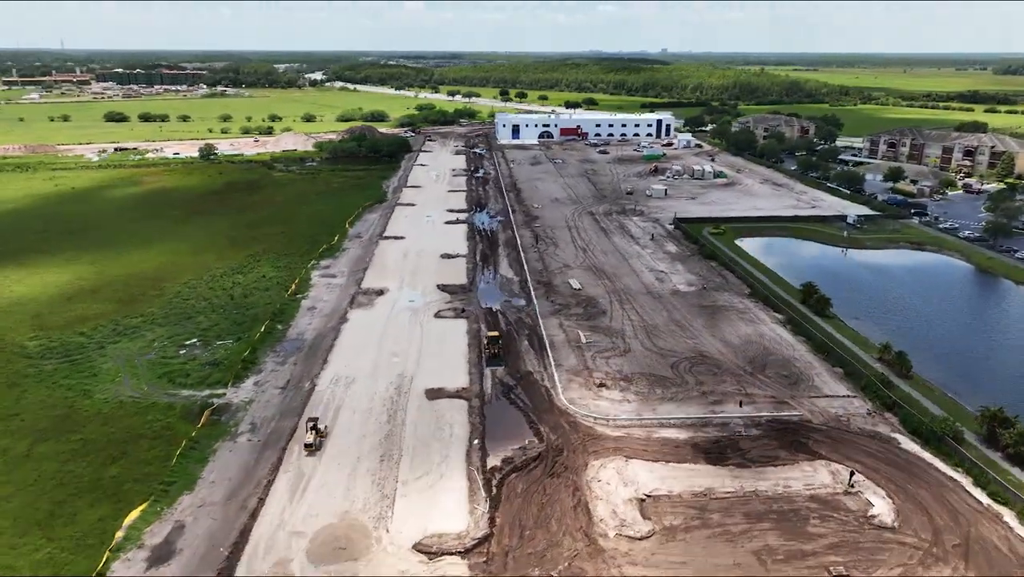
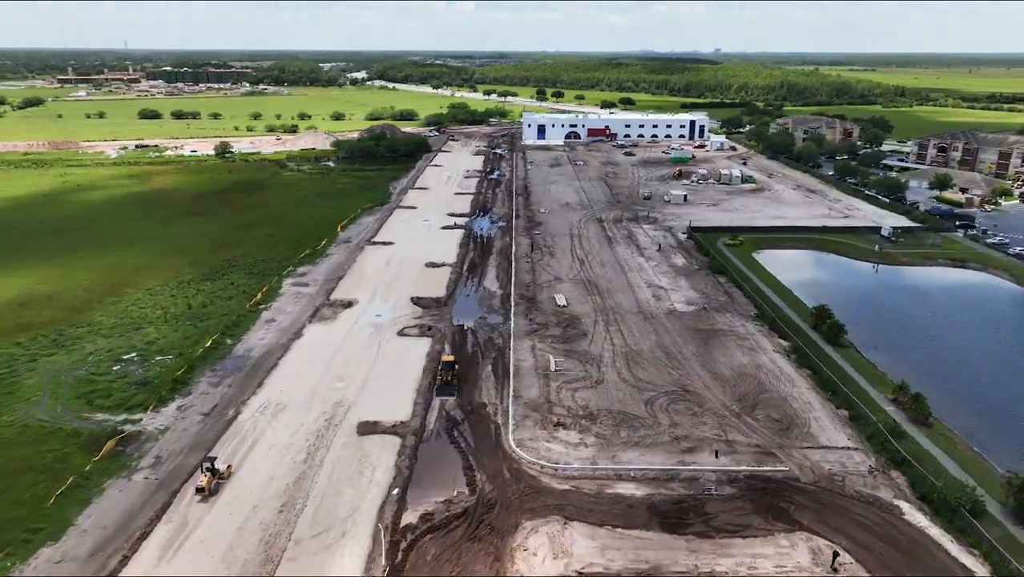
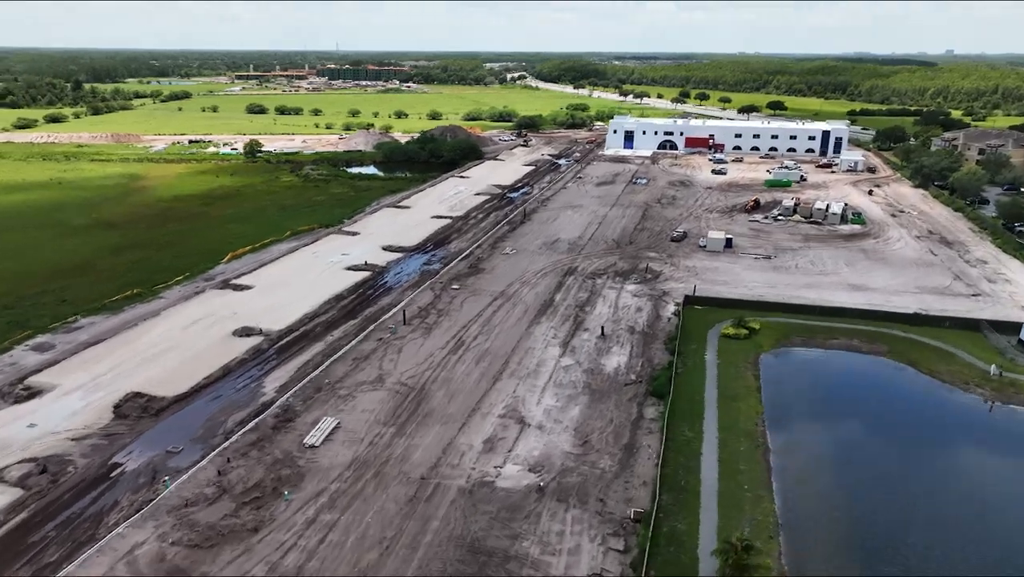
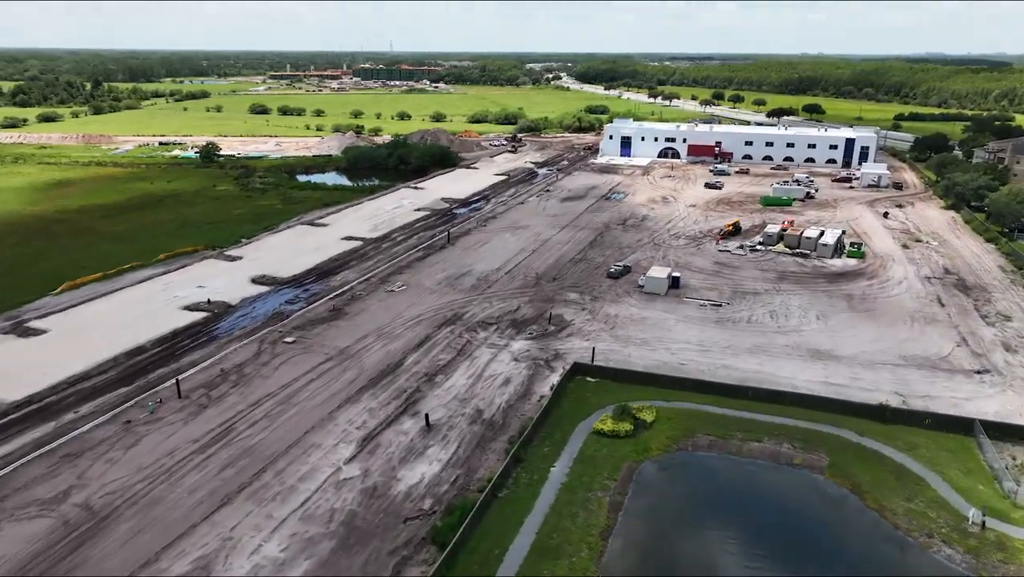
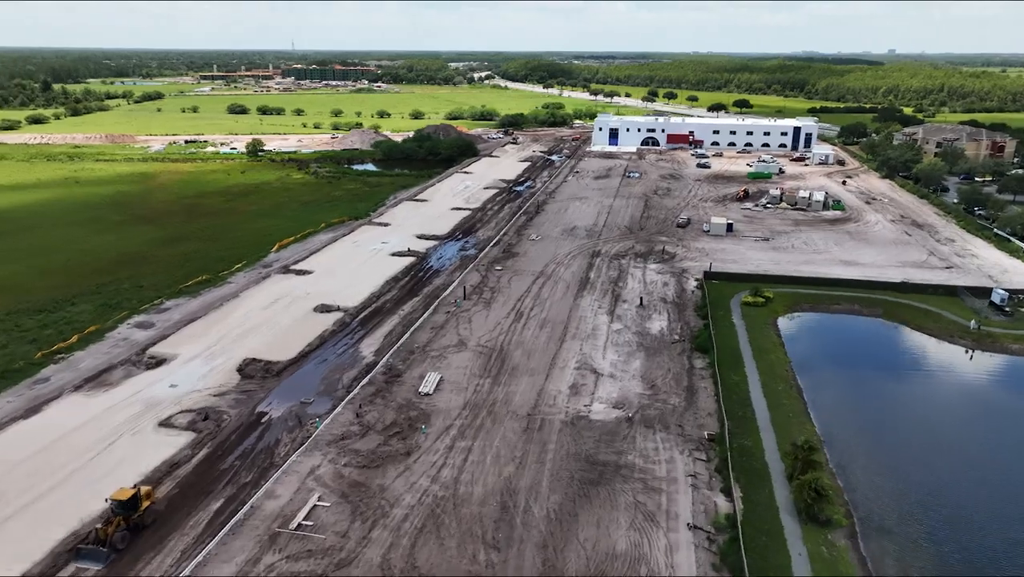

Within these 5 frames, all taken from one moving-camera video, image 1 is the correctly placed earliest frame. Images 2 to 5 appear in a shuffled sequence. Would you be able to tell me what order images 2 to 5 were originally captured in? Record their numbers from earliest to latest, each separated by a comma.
2, 5, 3, 4
